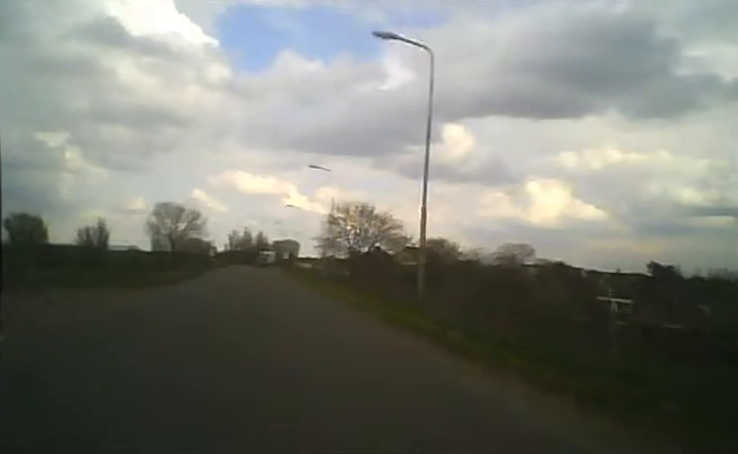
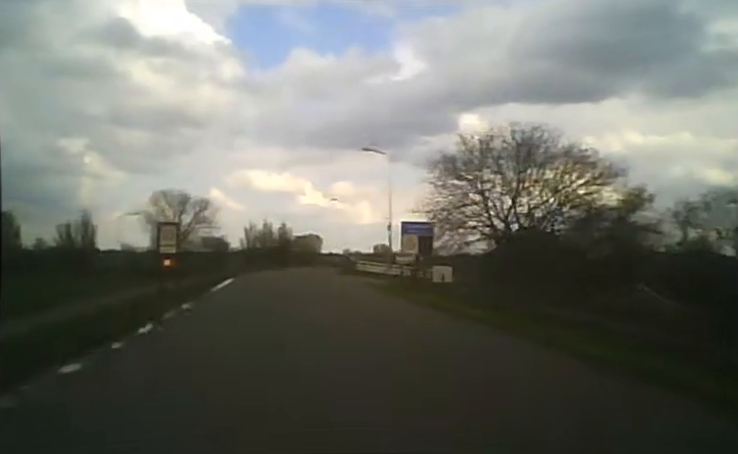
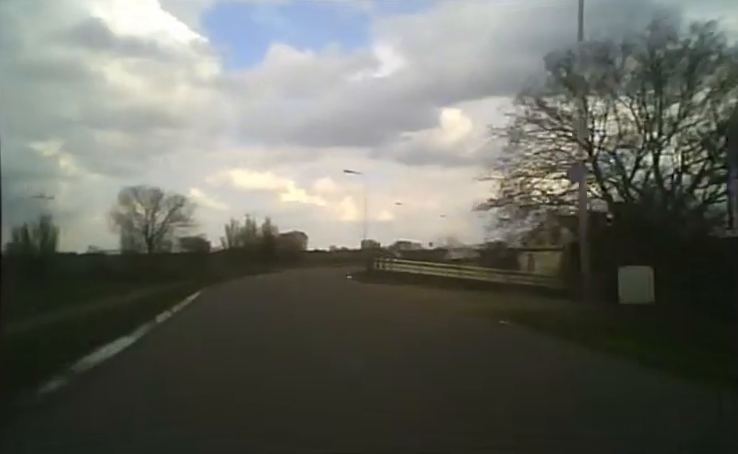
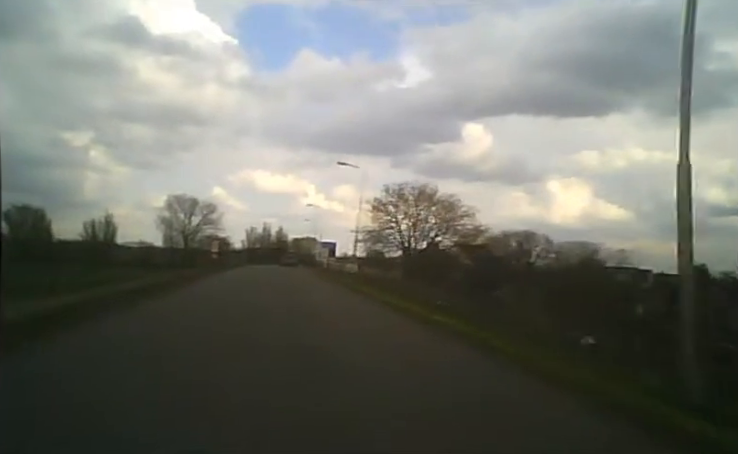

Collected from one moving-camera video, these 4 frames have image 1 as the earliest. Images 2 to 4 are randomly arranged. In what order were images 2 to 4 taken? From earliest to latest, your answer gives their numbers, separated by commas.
4, 2, 3
